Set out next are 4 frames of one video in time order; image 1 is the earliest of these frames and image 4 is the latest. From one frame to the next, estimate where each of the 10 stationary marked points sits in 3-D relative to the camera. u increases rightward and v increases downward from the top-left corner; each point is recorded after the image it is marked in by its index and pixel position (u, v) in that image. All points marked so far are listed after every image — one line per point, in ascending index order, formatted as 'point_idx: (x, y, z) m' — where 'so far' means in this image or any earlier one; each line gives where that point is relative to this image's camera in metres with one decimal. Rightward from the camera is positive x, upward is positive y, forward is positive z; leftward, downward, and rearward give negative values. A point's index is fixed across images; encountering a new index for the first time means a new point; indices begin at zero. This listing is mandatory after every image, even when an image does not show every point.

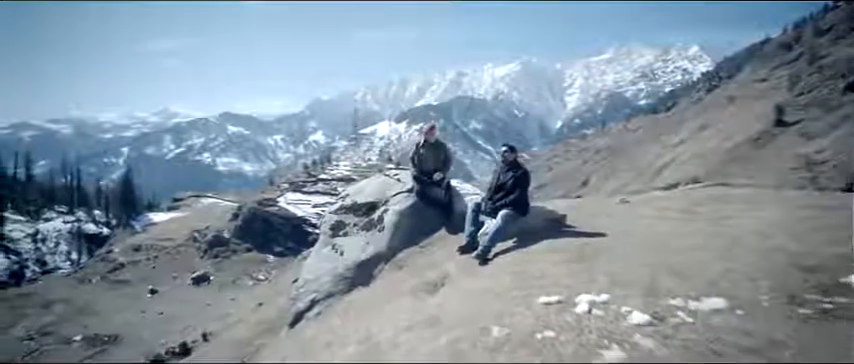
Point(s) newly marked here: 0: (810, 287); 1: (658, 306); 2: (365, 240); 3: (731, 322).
0: (+6.0, -1.7, +12.1) m
1: (+3.5, -1.9, +11.8) m
2: (-1.6, -1.5, +19.7) m
3: (+4.2, -1.9, +10.6) m
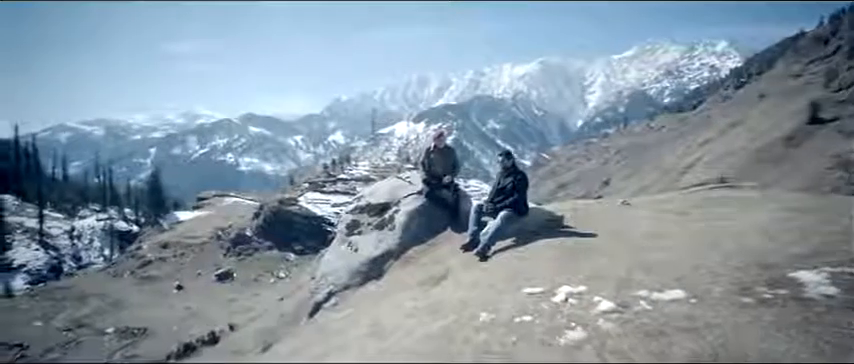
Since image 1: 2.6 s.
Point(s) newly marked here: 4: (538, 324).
0: (+6.0, -1.8, +13.9) m
1: (+3.5, -2.0, +13.7) m
2: (-1.4, -1.6, +21.7) m
3: (+4.1, -2.0, +12.5) m
4: (+1.7, -2.2, +12.2) m
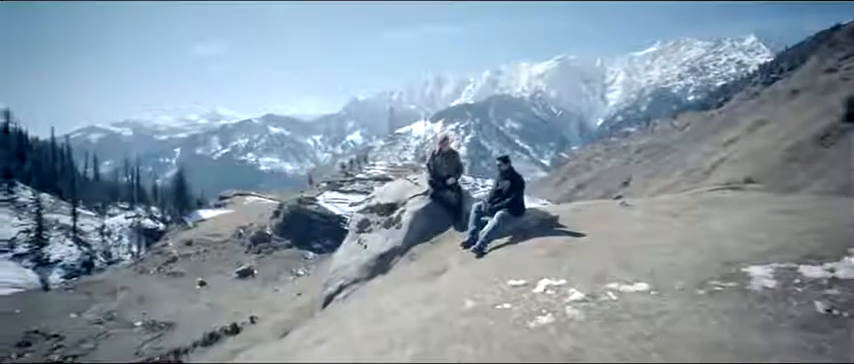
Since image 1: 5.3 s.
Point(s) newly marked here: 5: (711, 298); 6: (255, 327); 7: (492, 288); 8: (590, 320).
0: (+5.9, -1.9, +15.8) m
1: (+3.4, -2.1, +15.6) m
2: (-1.3, -1.6, +23.8) m
3: (+4.0, -2.2, +14.4) m
4: (+1.6, -2.3, +14.1) m
5: (+5.2, -2.1, +14.3) m
6: (-4.3, -3.6, +19.8) m
7: (+1.3, -2.2, +16.2) m
8: (+2.8, -2.4, +13.4) m
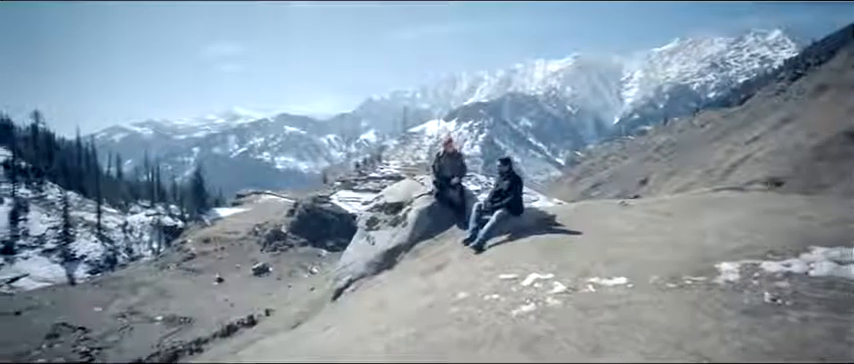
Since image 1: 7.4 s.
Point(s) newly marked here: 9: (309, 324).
0: (+5.8, -2.0, +17.2) m
1: (+3.3, -2.2, +17.1) m
2: (-1.2, -1.7, +25.4) m
3: (+3.9, -2.2, +15.9) m
4: (+1.5, -2.4, +15.7) m
5: (+5.1, -2.2, +15.8) m
6: (-4.3, -3.7, +21.5) m
7: (+1.3, -2.3, +17.7) m
8: (+2.7, -2.4, +14.9) m
9: (-2.6, -3.1, +17.5) m
